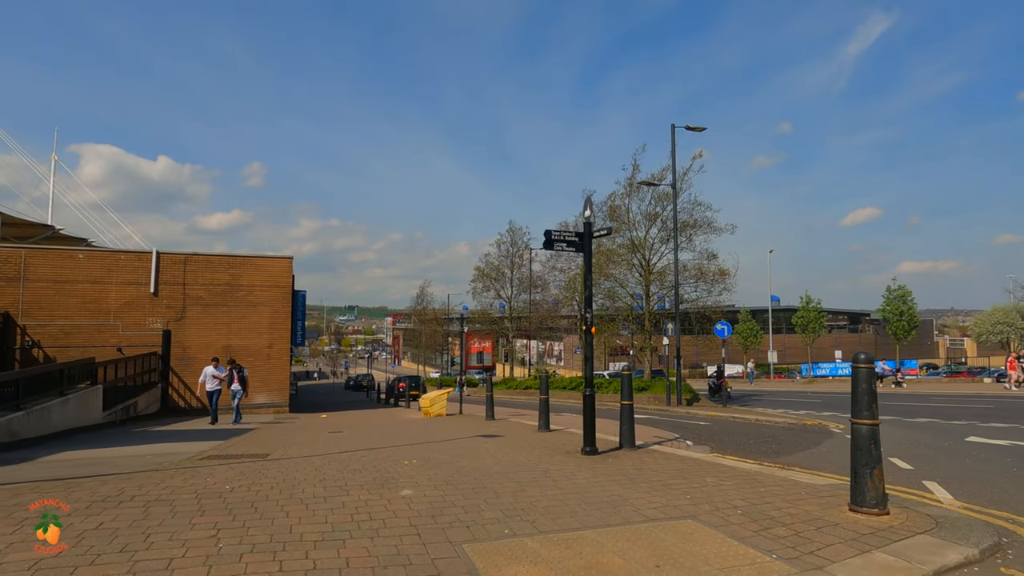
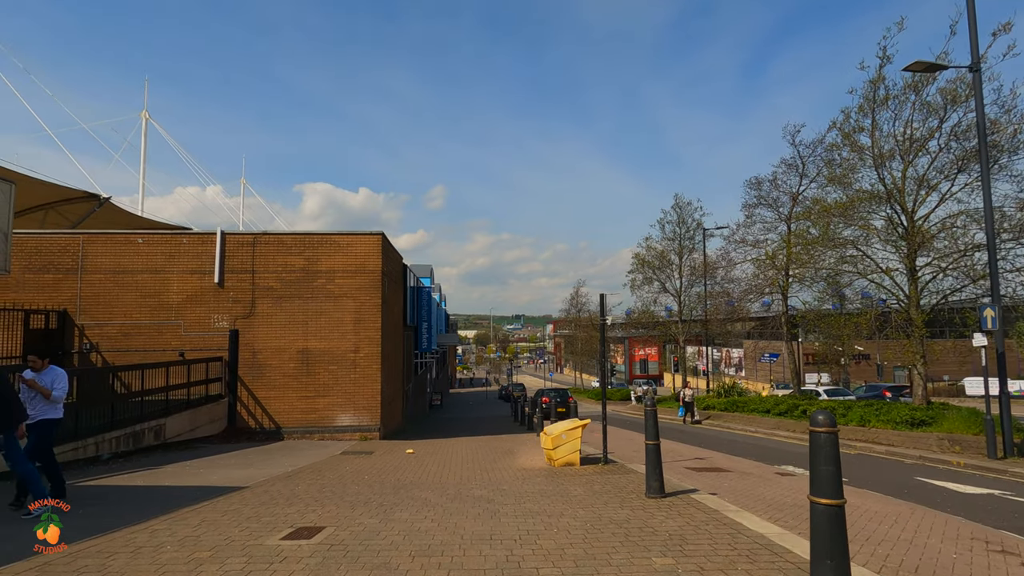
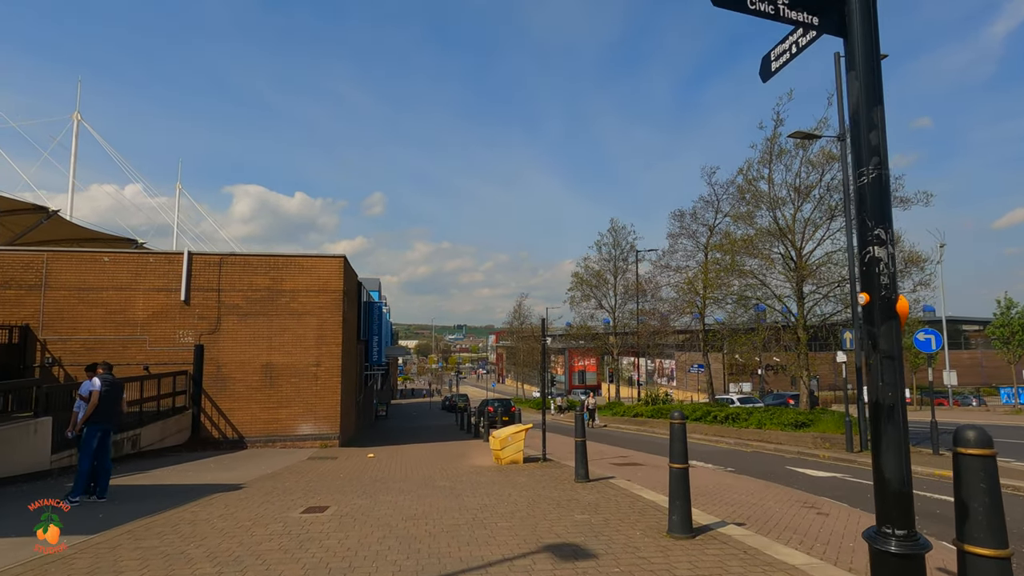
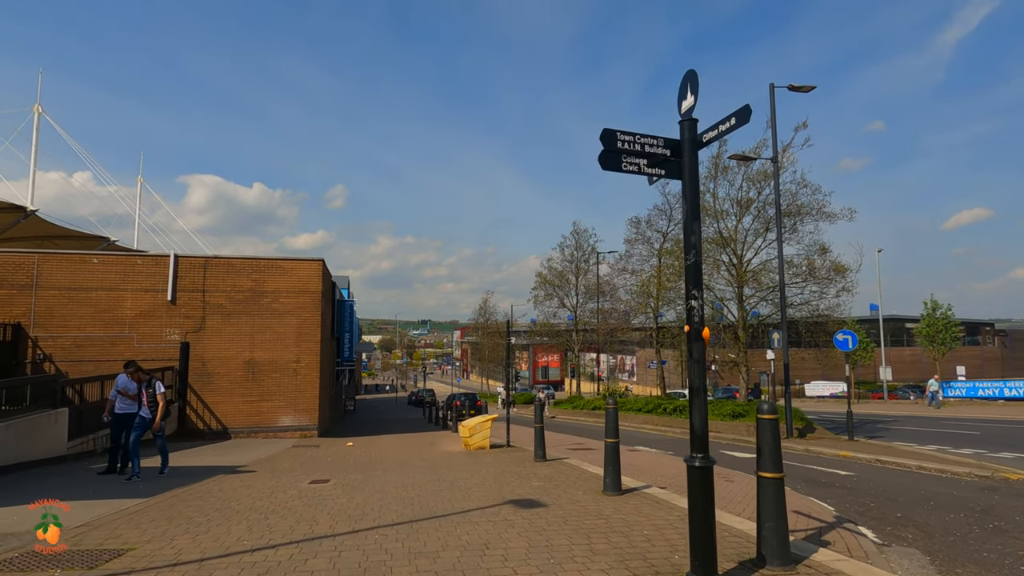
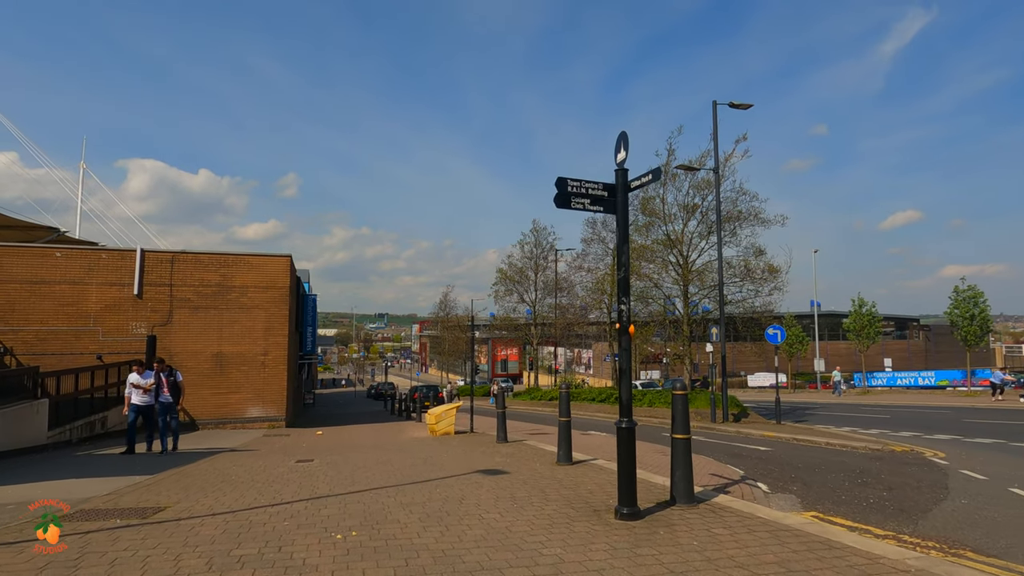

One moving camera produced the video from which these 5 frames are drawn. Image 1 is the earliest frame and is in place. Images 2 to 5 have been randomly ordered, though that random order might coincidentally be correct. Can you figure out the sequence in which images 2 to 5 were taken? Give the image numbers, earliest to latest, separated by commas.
5, 4, 3, 2
